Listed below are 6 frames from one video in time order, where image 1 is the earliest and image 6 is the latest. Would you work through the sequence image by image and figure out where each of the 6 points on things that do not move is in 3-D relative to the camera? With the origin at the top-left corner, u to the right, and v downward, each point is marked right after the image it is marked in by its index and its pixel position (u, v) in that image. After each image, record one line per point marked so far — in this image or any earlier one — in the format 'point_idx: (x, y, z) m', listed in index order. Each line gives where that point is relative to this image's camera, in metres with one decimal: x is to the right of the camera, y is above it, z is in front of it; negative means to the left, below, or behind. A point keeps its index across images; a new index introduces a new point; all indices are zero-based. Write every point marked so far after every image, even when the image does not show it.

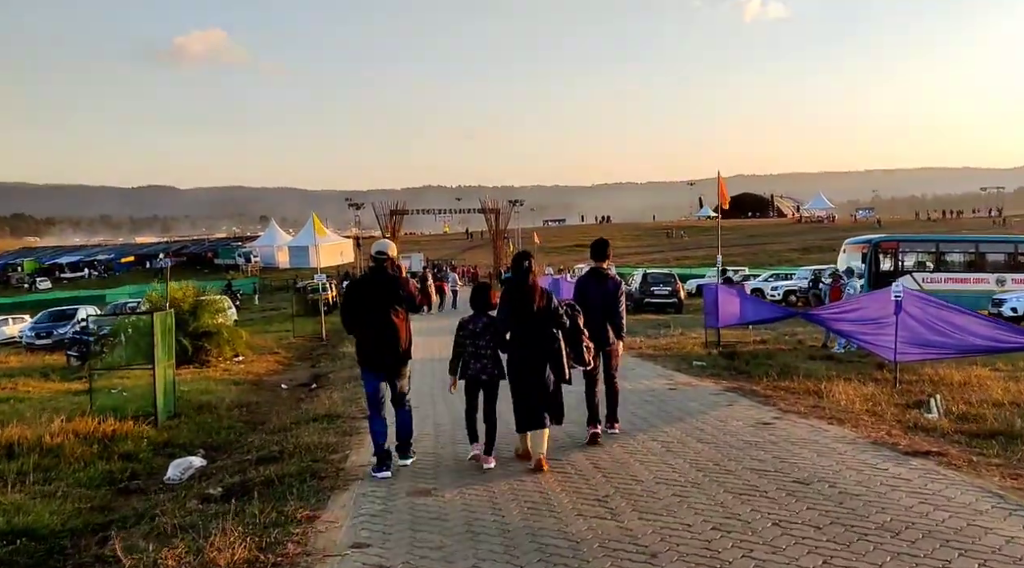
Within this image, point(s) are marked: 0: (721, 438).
0: (+1.9, -1.4, +8.6) m
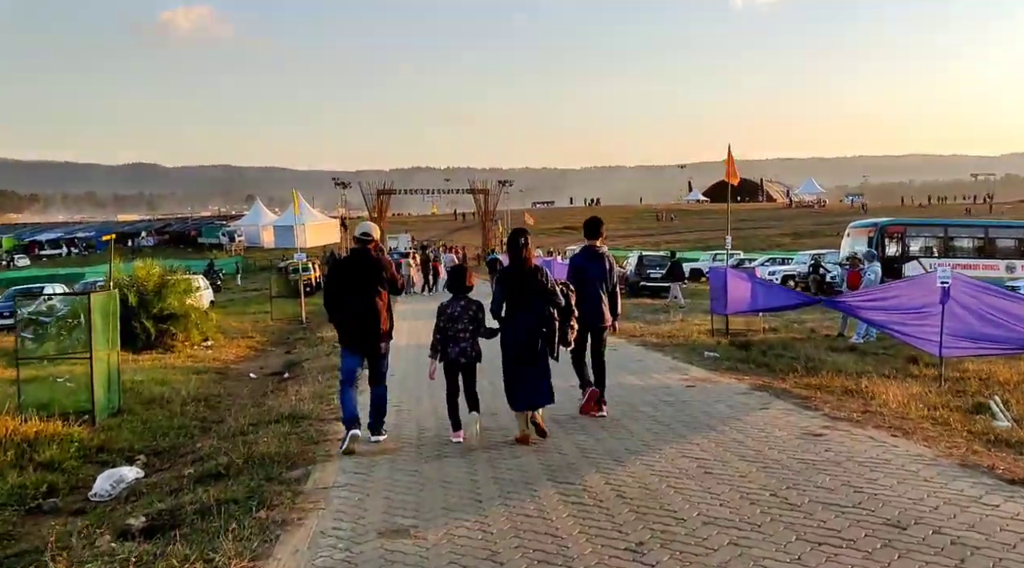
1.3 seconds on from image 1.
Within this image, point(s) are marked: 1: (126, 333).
0: (+1.9, -1.2, +7.0) m
1: (-7.7, -1.0, +19.1) m
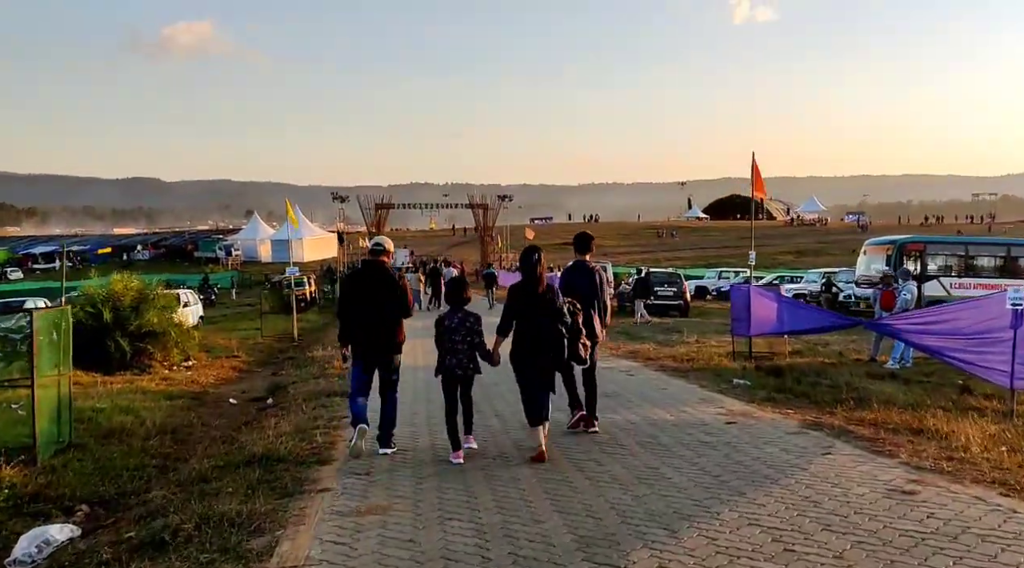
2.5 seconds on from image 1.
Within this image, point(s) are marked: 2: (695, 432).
0: (+2.0, -1.4, +5.5) m
1: (-7.6, -1.3, +17.7) m
2: (+1.7, -1.4, +9.0) m
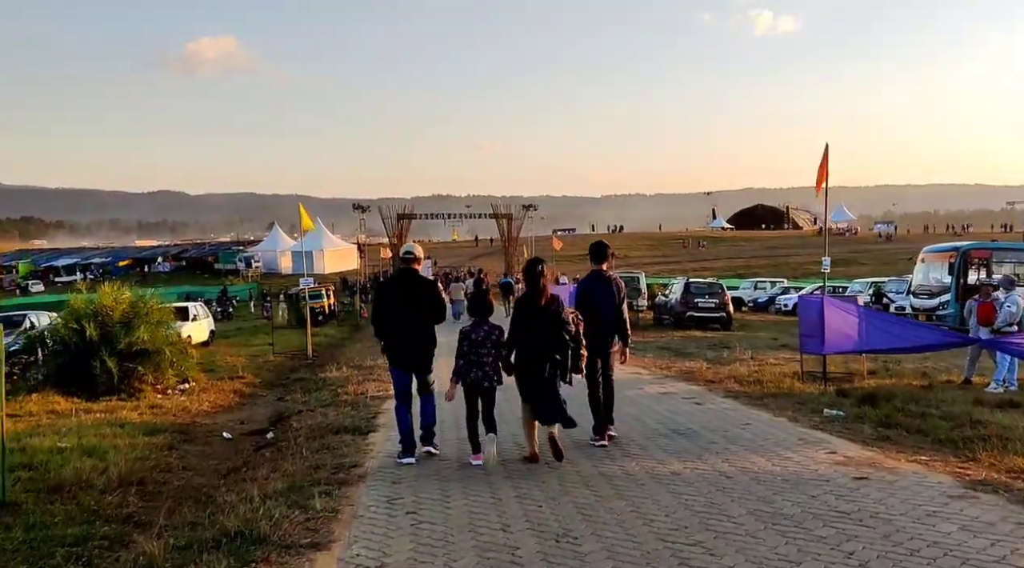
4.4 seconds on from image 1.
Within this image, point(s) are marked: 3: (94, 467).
0: (+2.3, -1.4, +3.3) m
1: (-6.9, -1.5, +15.6) m
2: (+2.1, -1.5, +6.7) m
3: (-3.9, -1.7, +8.9) m
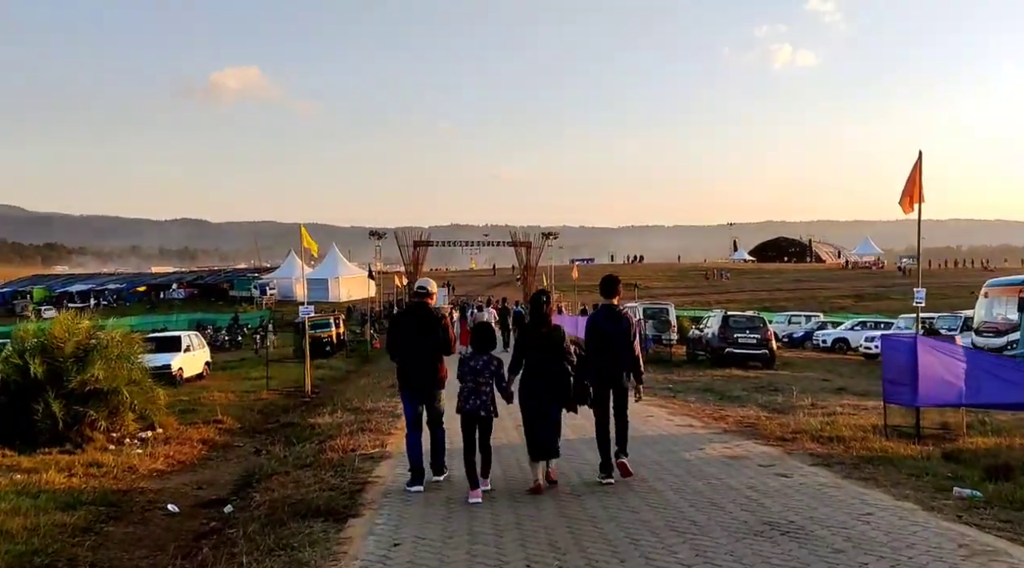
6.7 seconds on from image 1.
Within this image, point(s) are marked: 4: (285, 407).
0: (+2.5, -1.5, +0.5) m
1: (-6.6, -1.8, +13.0) m
2: (+2.3, -1.6, +3.9) m
3: (-3.7, -1.9, +6.3) m
4: (-4.5, -2.4, +19.1) m
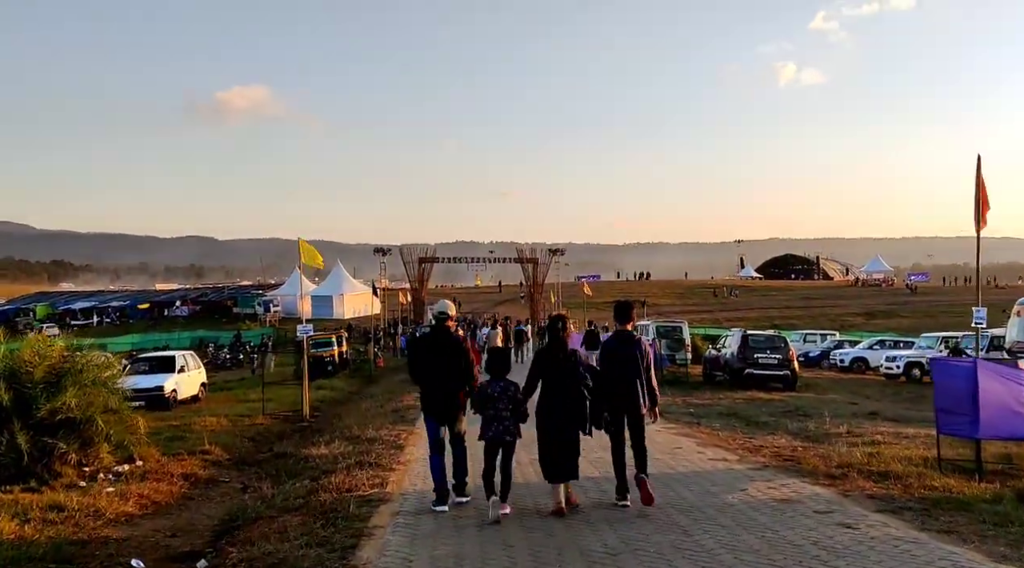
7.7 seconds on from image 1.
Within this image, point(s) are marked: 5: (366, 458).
0: (+2.6, -1.5, -0.8) m
1: (-6.4, -2.0, +11.8) m
2: (+2.5, -1.7, +2.6) m
3: (-3.5, -2.0, +5.0) m
4: (-4.3, -2.8, +17.8) m
5: (-1.8, -2.2, +12.1) m
